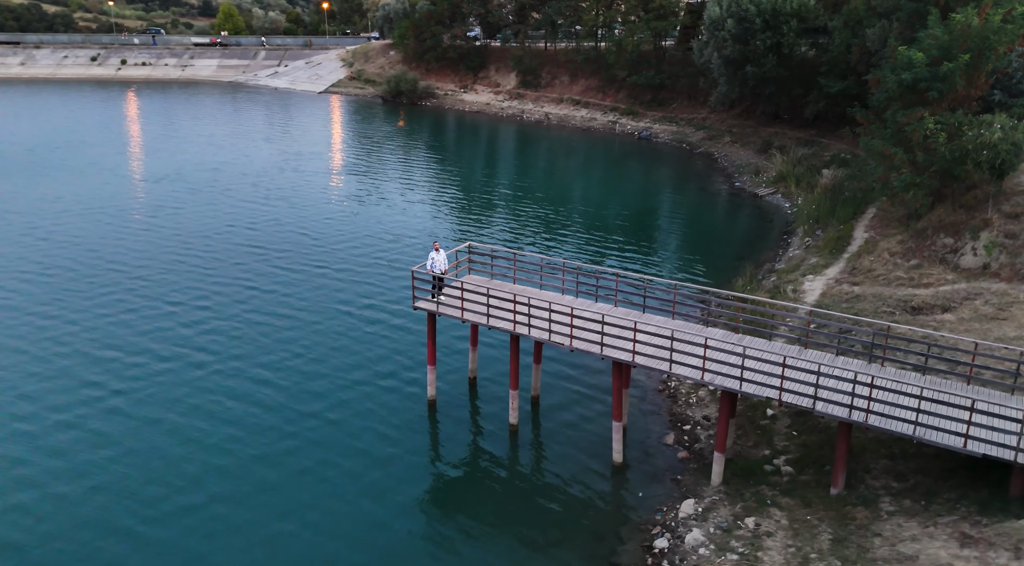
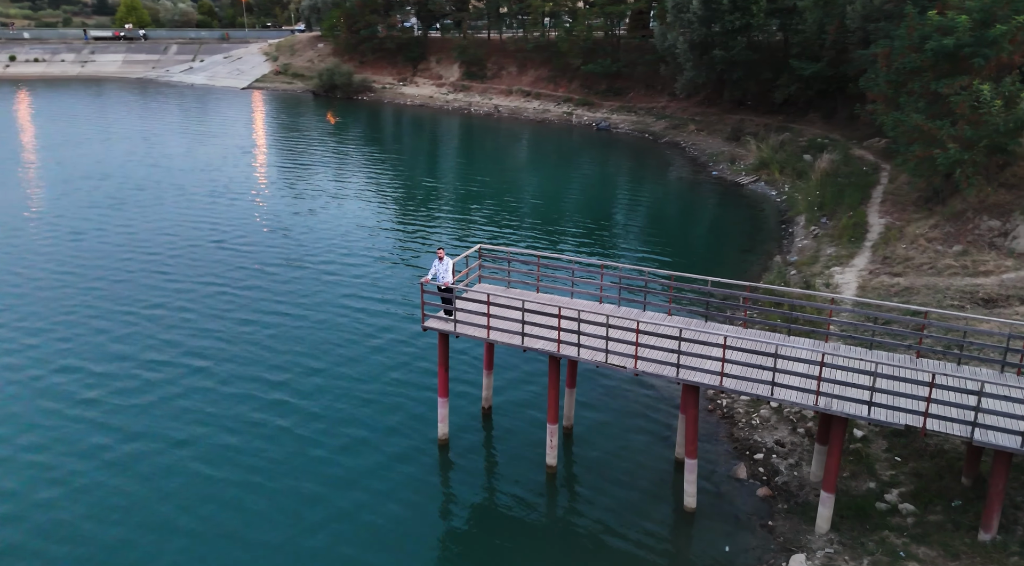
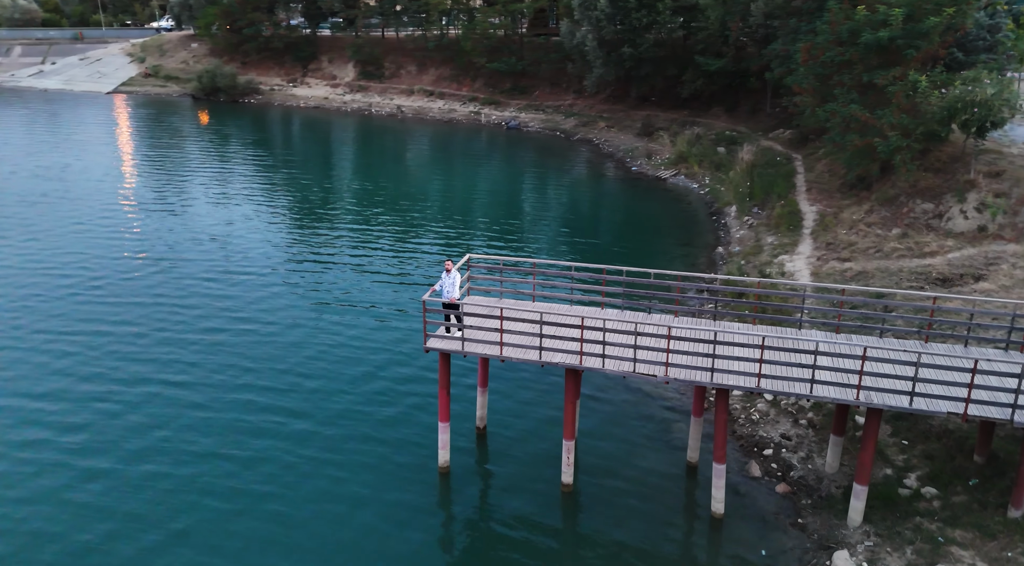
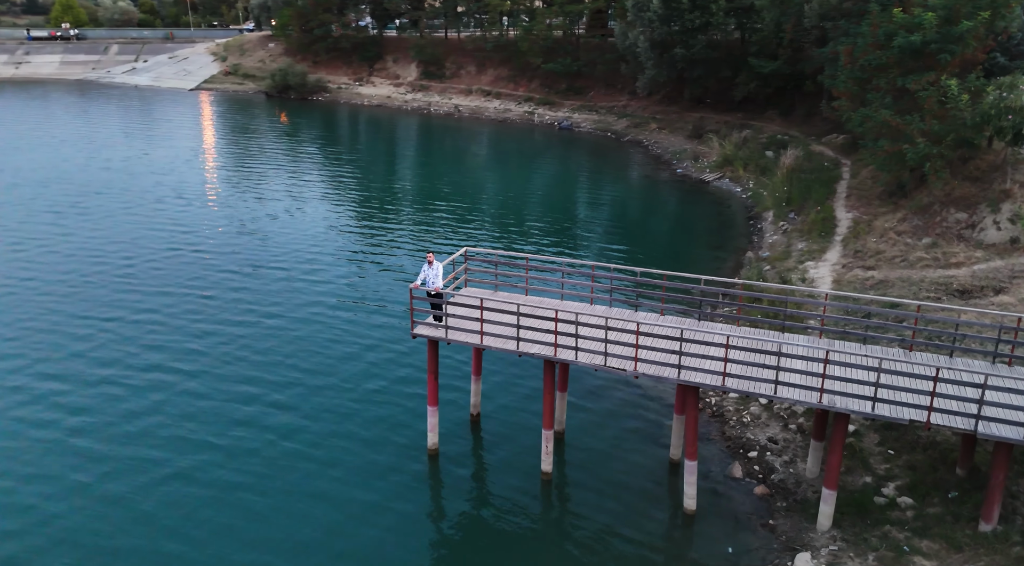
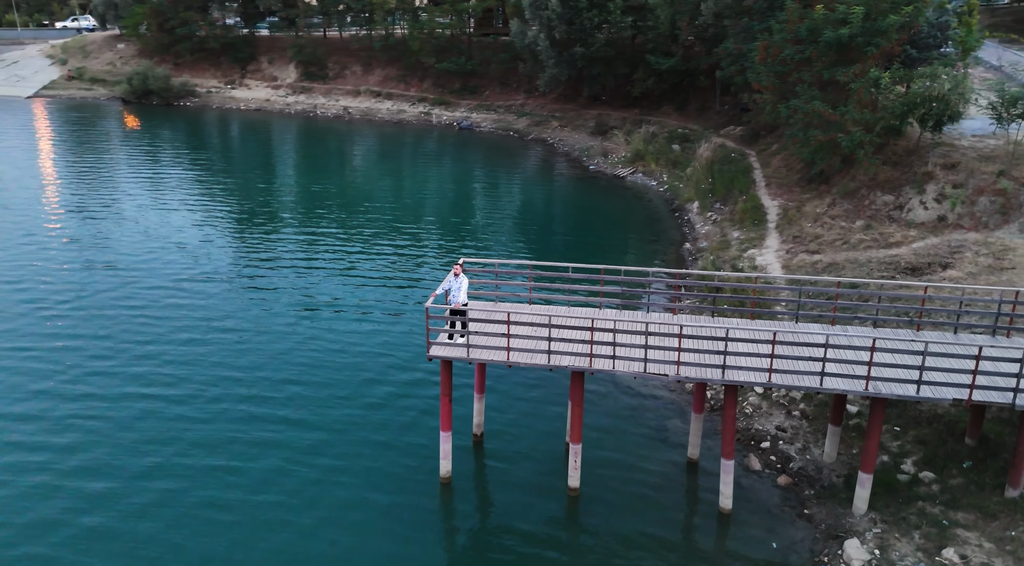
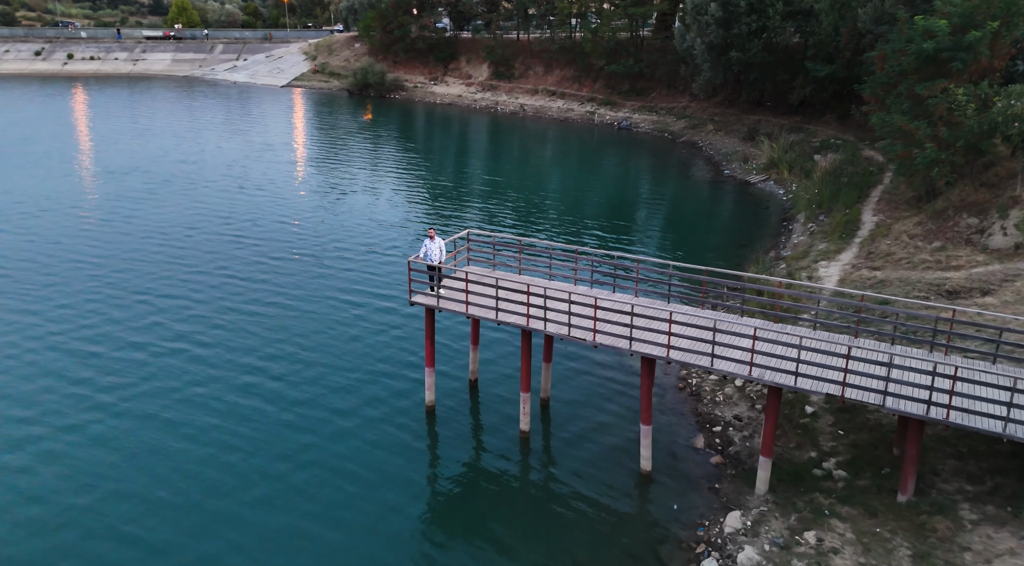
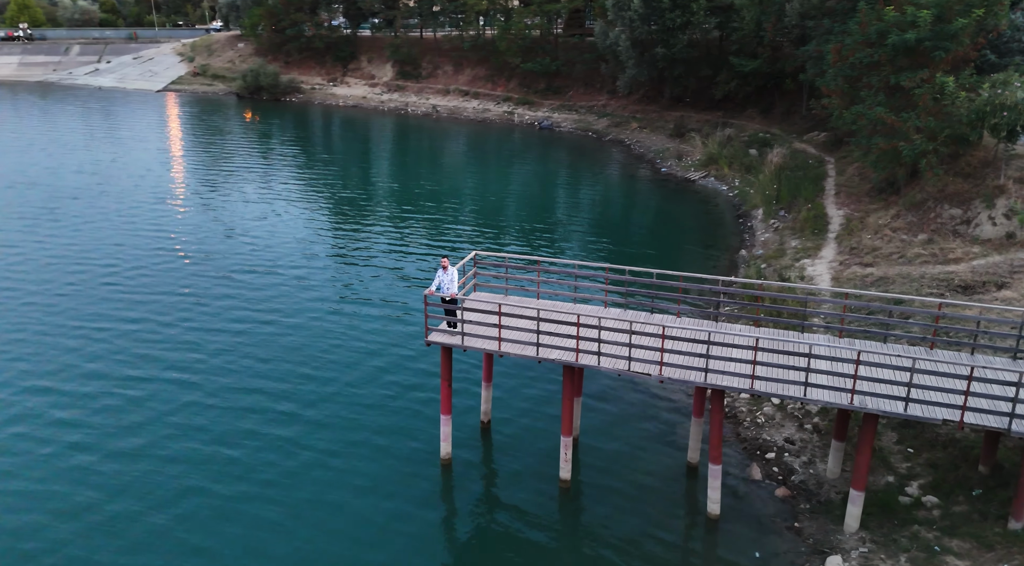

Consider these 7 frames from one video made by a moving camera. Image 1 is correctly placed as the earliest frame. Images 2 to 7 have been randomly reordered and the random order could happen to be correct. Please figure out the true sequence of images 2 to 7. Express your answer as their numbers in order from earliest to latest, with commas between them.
6, 2, 4, 7, 3, 5
